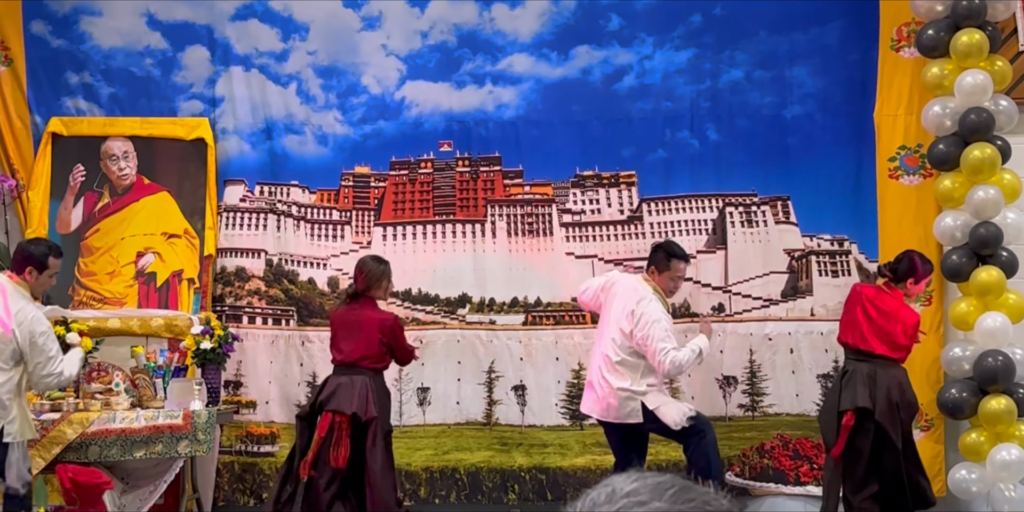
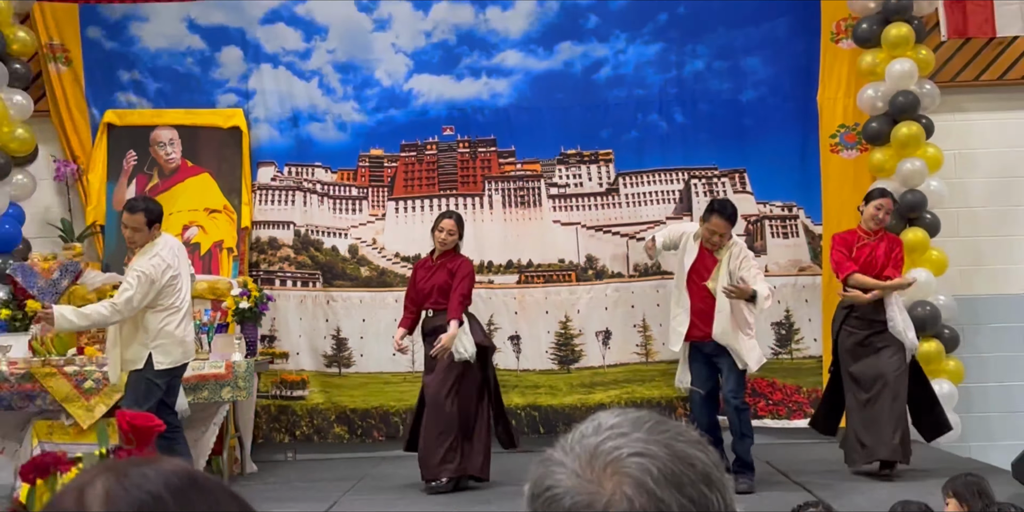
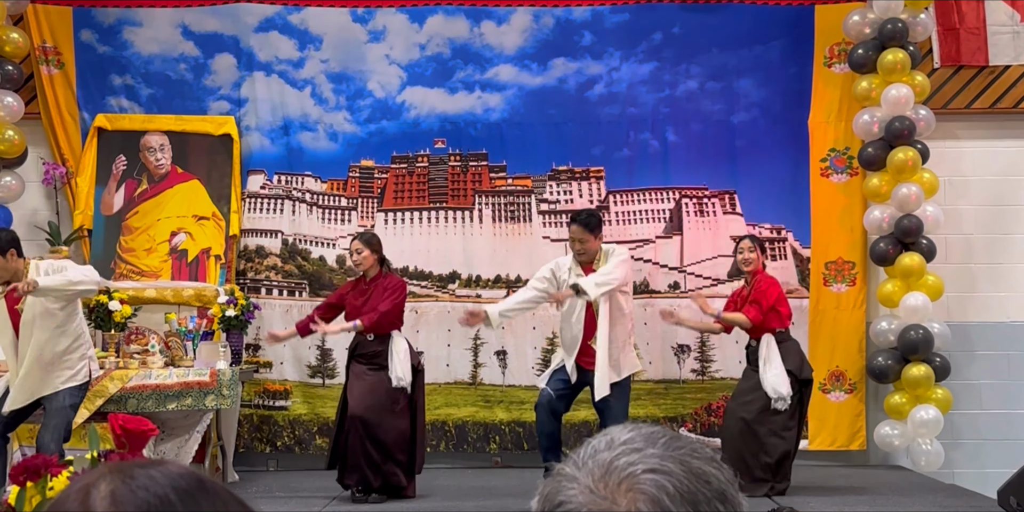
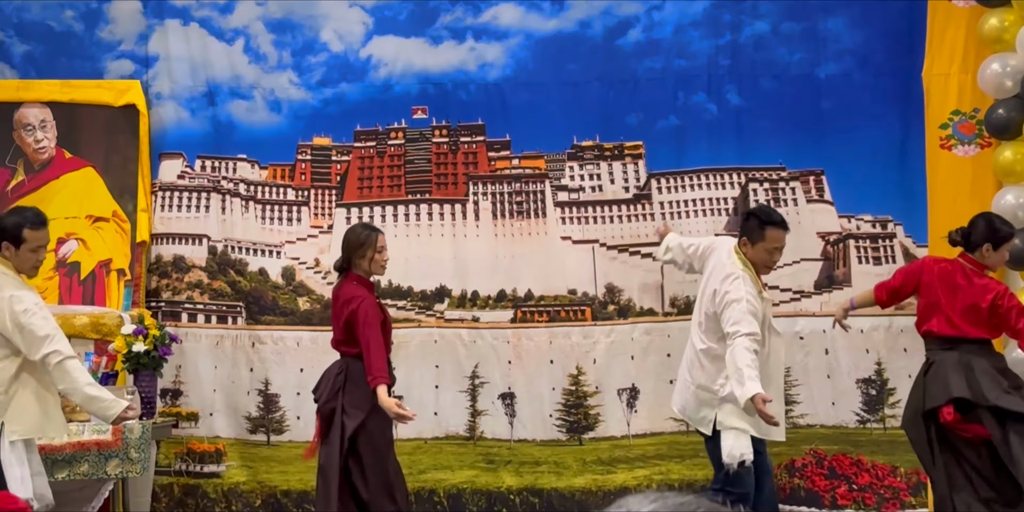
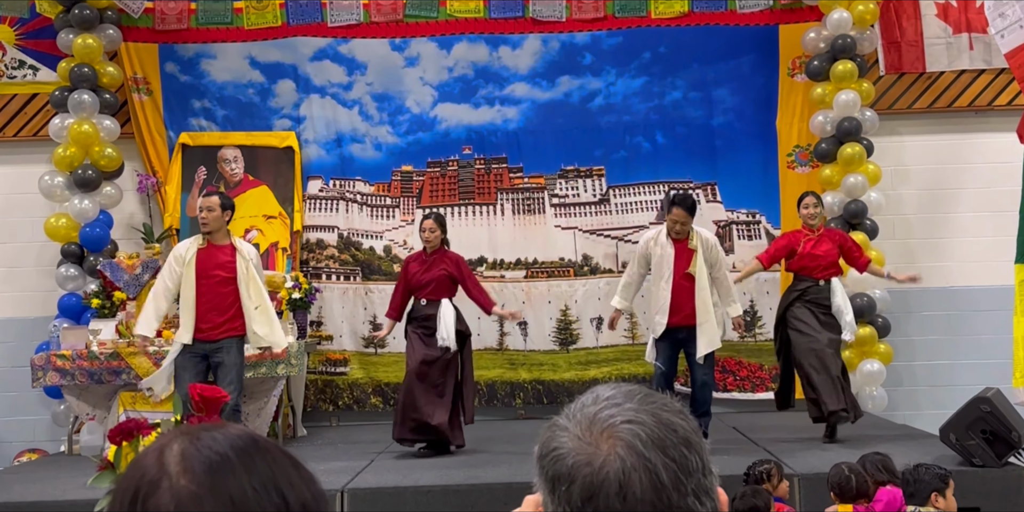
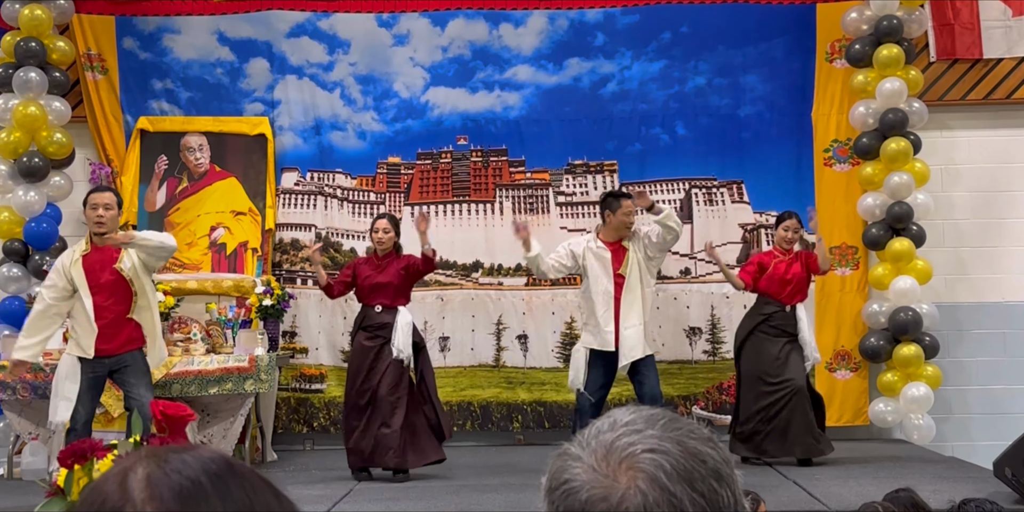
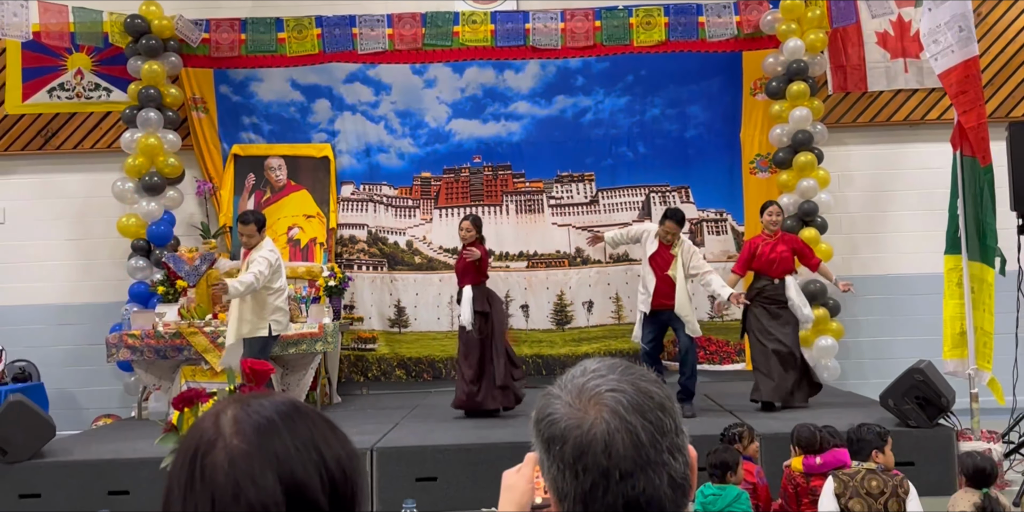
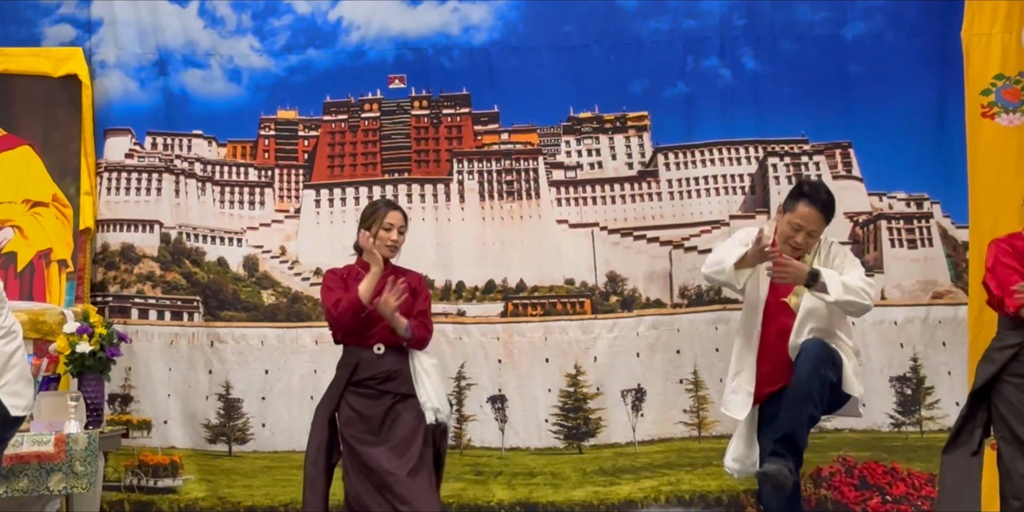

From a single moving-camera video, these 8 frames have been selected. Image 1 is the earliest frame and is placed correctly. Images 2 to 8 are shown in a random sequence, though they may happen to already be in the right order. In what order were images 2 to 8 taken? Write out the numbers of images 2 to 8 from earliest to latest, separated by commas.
4, 8, 2, 7, 5, 6, 3
